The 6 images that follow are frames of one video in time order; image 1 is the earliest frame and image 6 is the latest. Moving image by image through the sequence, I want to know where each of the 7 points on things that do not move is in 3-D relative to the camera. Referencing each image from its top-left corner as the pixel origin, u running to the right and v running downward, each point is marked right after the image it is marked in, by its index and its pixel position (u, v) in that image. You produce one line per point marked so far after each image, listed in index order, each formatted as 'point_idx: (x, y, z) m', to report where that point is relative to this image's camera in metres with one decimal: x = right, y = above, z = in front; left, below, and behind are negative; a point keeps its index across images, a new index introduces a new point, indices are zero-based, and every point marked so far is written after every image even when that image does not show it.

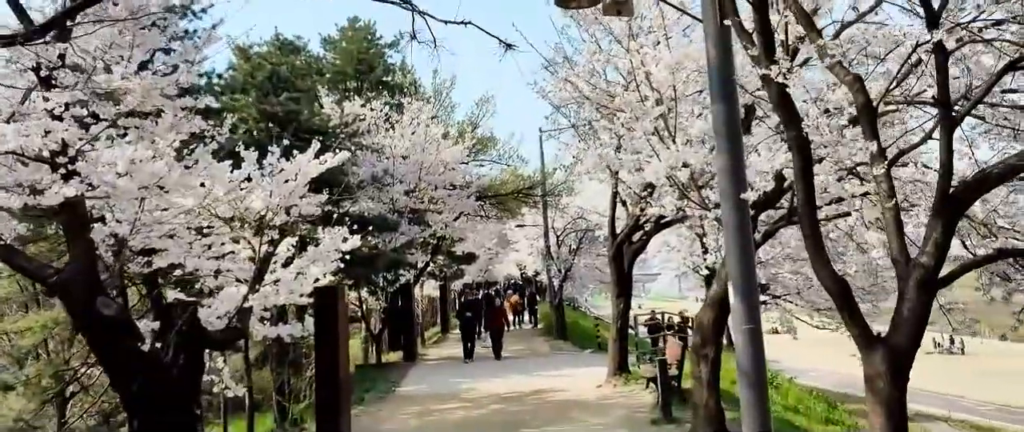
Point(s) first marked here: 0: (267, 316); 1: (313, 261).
0: (-3.8, -1.5, +11.4) m
1: (-2.8, -0.6, +10.4) m
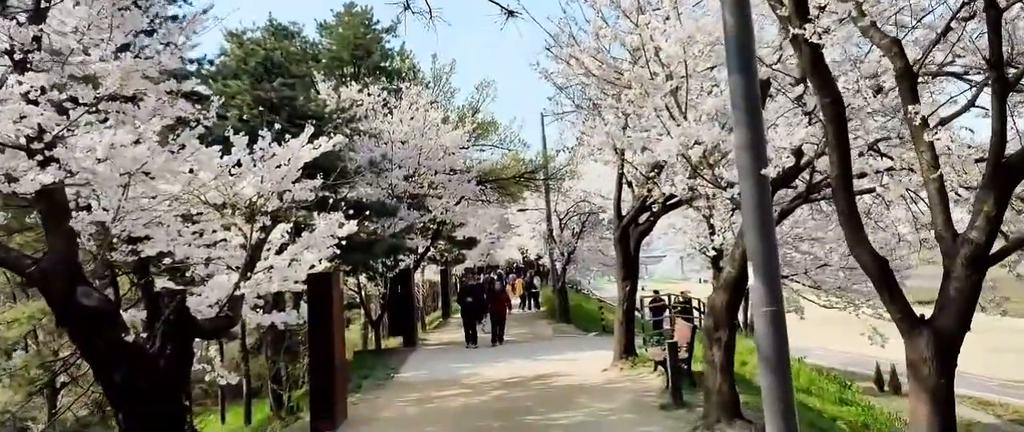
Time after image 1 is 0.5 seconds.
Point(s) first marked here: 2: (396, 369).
0: (-3.7, -1.3, +11.1) m
1: (-2.8, -0.4, +10.0) m
2: (-2.0, -2.8, +13.3) m
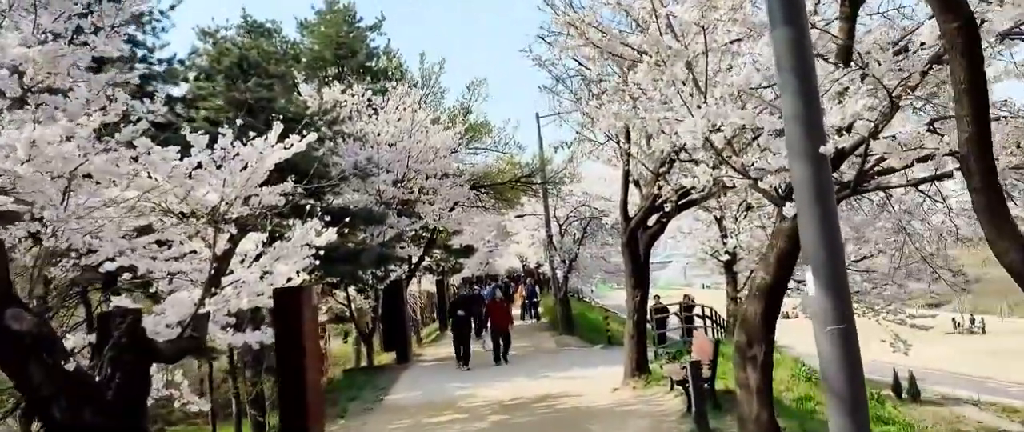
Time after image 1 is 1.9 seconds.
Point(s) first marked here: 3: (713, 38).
0: (-3.8, -1.4, +10.0) m
1: (-2.8, -0.5, +9.0) m
2: (-2.1, -2.9, +12.2) m
3: (+2.0, +1.8, +7.5) m
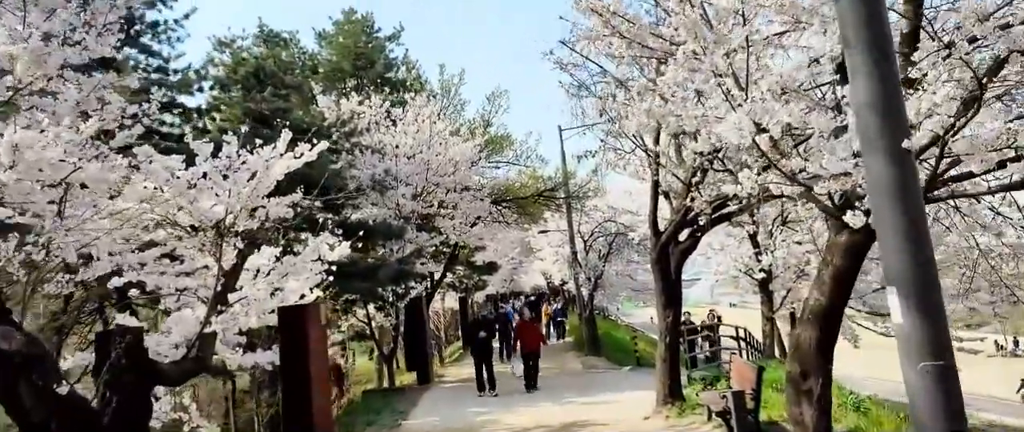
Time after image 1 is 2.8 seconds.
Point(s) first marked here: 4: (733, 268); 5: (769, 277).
0: (-3.5, -1.6, +9.5) m
1: (-2.6, -0.7, +8.5) m
2: (-1.7, -3.1, +11.6) m
3: (+2.2, +1.7, +6.8) m
4: (+5.5, -1.3, +18.4) m
5: (+5.7, -1.4, +16.6) m
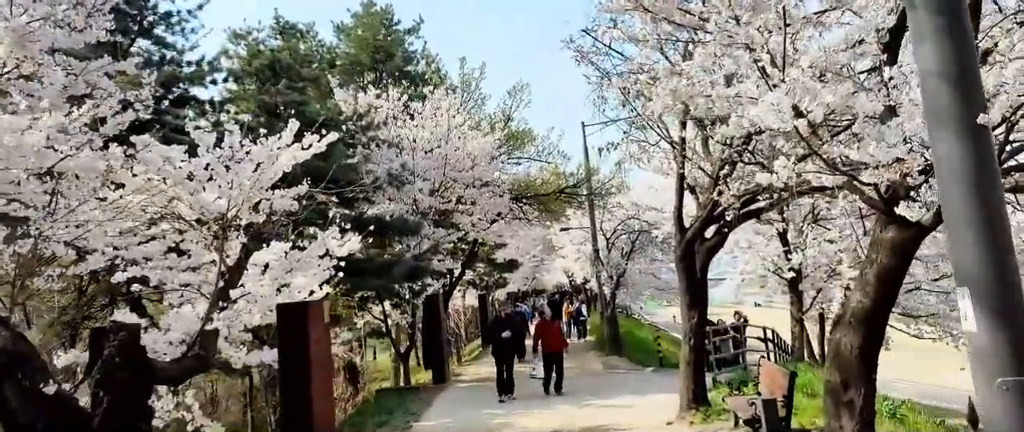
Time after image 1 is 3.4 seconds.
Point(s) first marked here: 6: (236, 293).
0: (-3.3, -1.5, +9.2) m
1: (-2.4, -0.6, +8.1) m
2: (-1.4, -3.0, +11.2) m
3: (+2.4, +1.7, +6.3) m
4: (+5.9, -1.3, +17.8) m
5: (+6.2, -1.3, +16.0) m
6: (-2.8, -0.8, +7.6) m
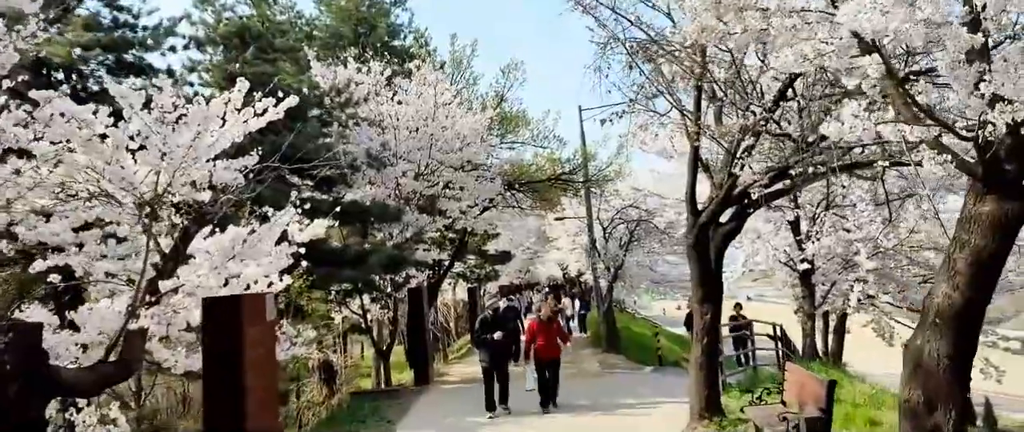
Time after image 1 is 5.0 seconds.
0: (-3.4, -1.3, +7.9) m
1: (-2.5, -0.4, +6.9) m
2: (-1.6, -2.8, +10.0) m
3: (+2.3, +1.9, +5.1) m
4: (+5.7, -1.0, +16.6) m
5: (+6.0, -1.1, +14.8) m
6: (-3.0, -0.6, +6.3) m
